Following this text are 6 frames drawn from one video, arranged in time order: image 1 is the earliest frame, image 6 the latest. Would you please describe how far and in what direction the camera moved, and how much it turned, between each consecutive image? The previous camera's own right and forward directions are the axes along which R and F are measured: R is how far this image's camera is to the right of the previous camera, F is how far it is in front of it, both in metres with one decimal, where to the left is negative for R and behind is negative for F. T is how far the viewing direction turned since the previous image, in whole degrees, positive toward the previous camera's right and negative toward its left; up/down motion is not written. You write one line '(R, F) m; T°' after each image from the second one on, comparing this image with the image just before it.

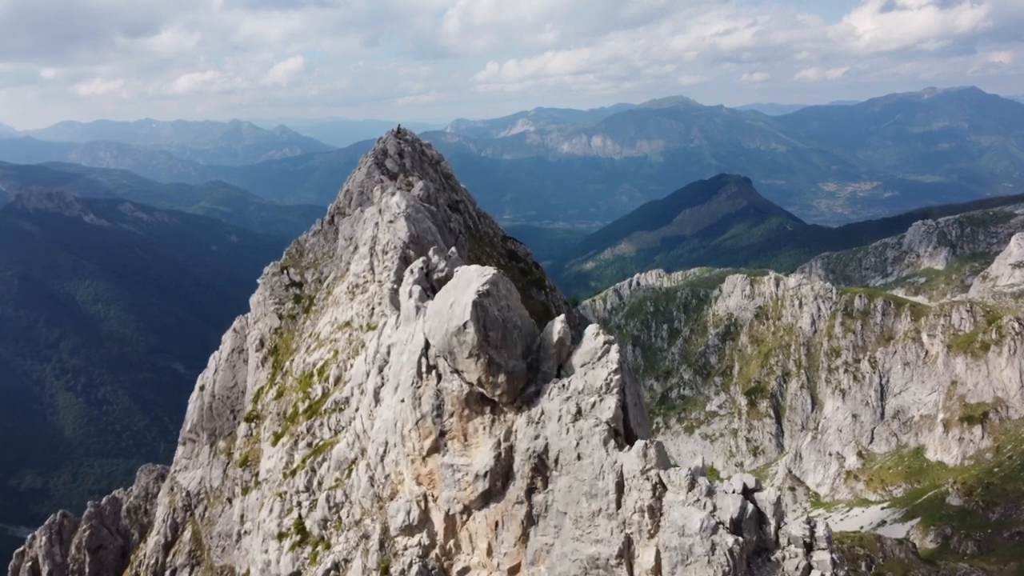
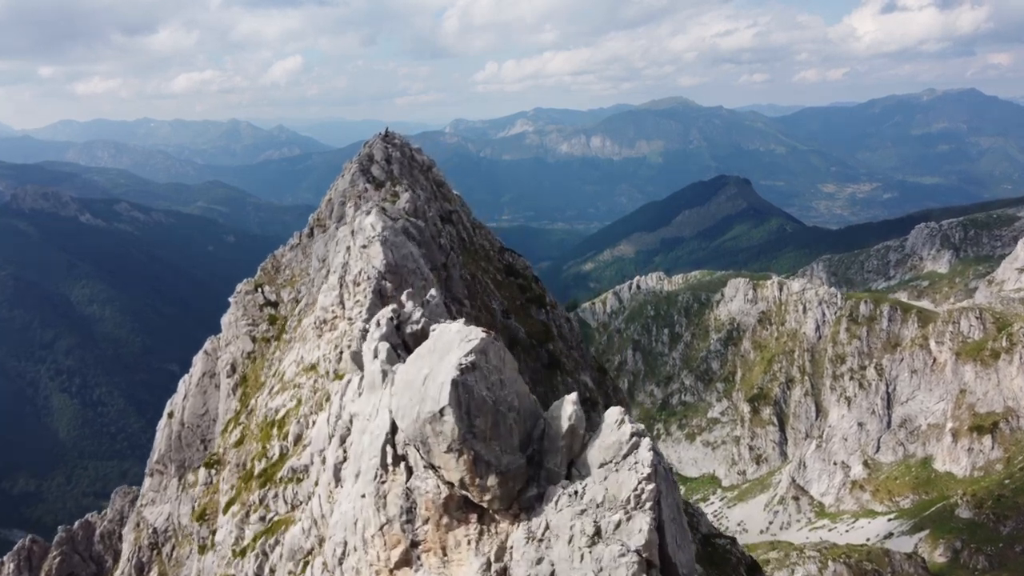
(+0.1, +4.9) m; 0°
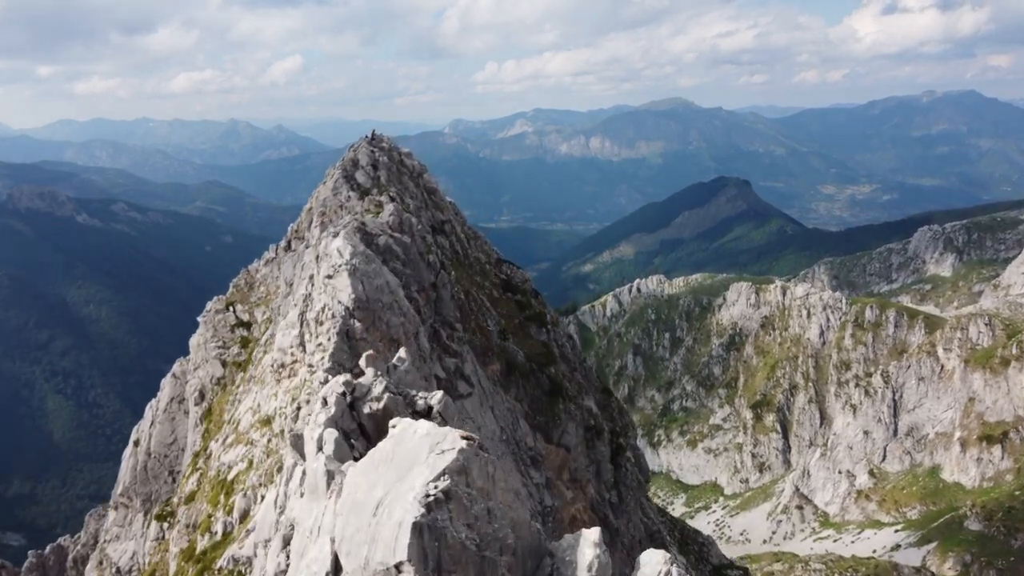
(+0.1, +4.5) m; 0°
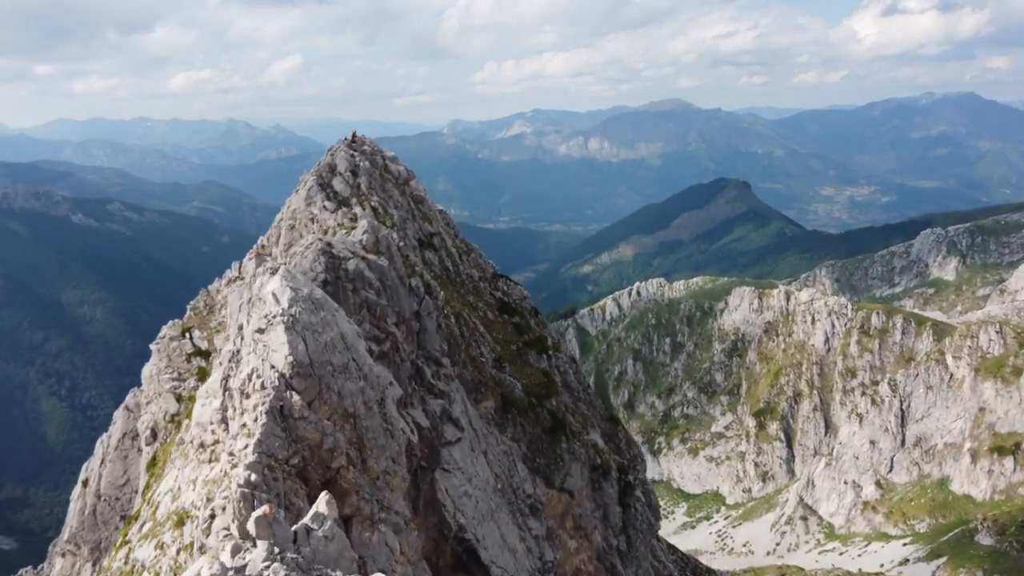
(+0.1, +5.4) m; 0°
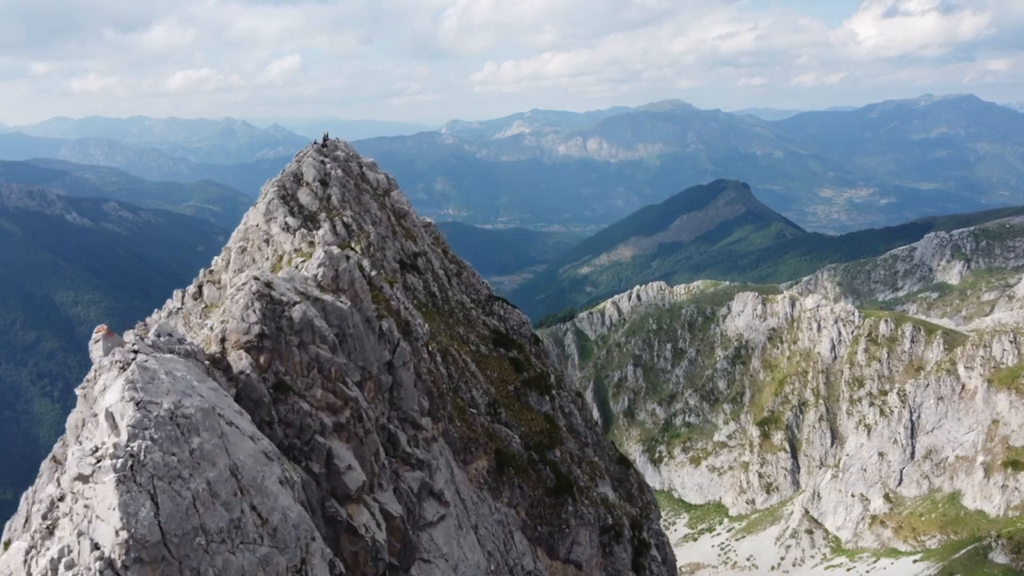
(+0.1, +6.4) m; 0°
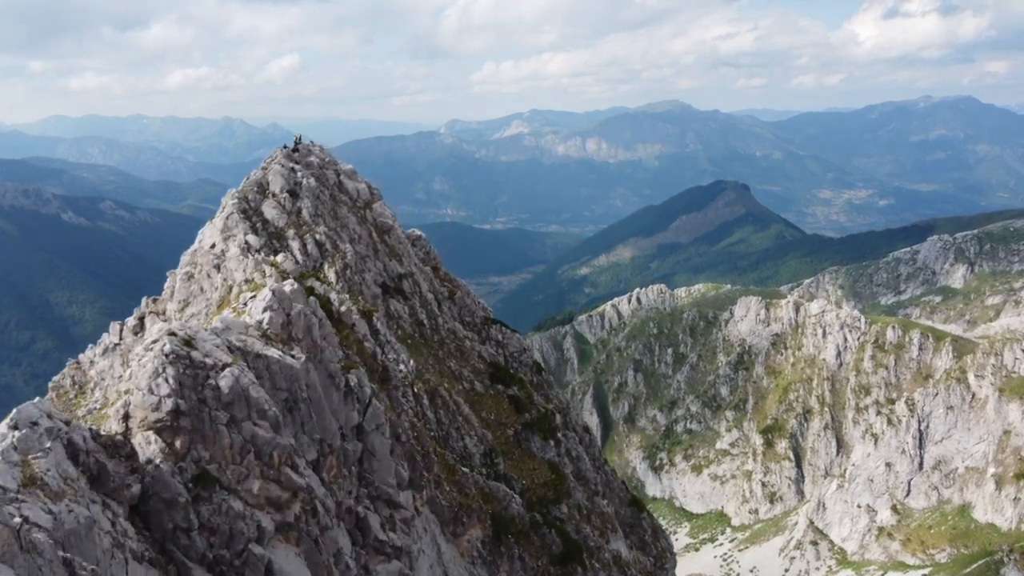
(-0.1, +5.1) m; 0°
